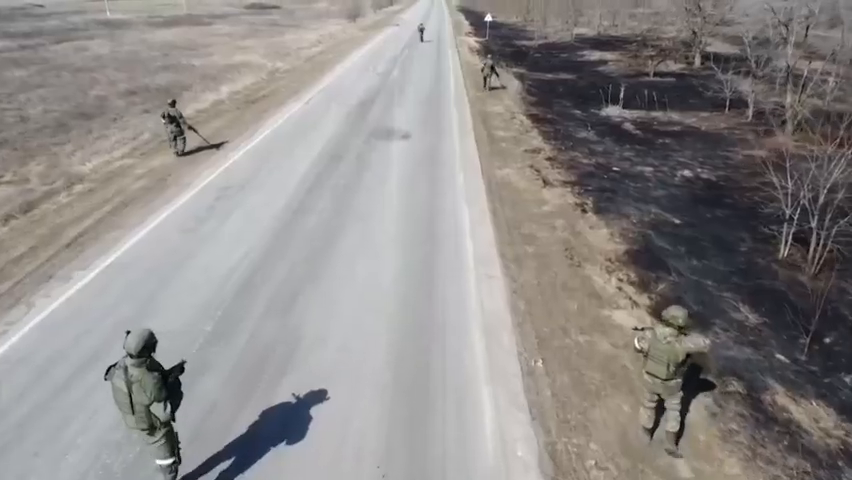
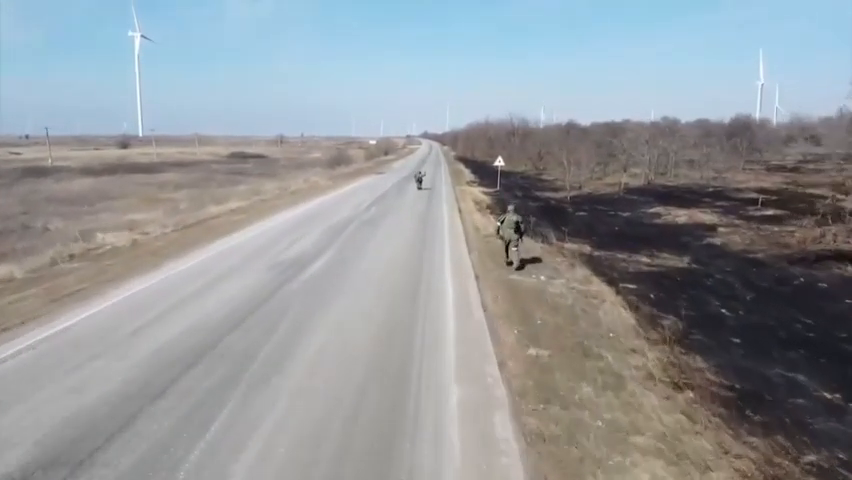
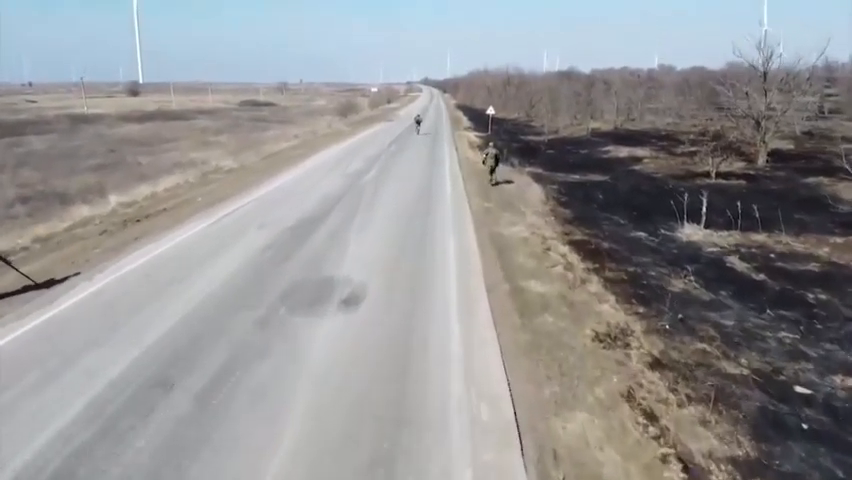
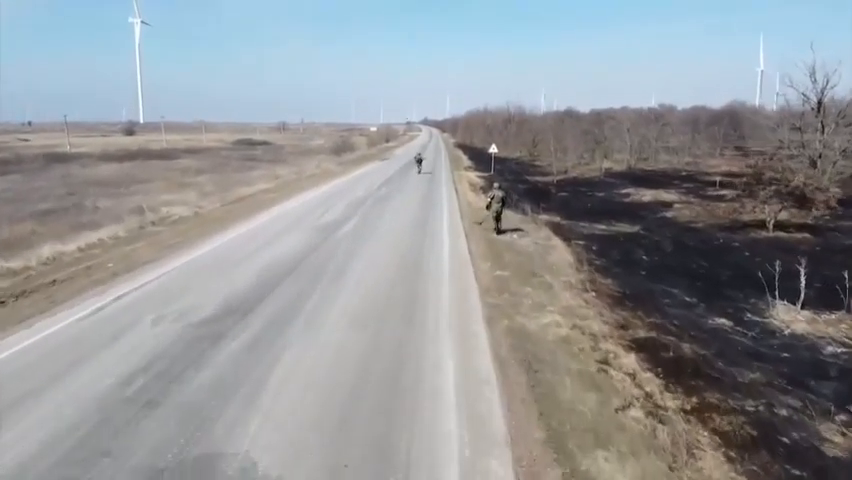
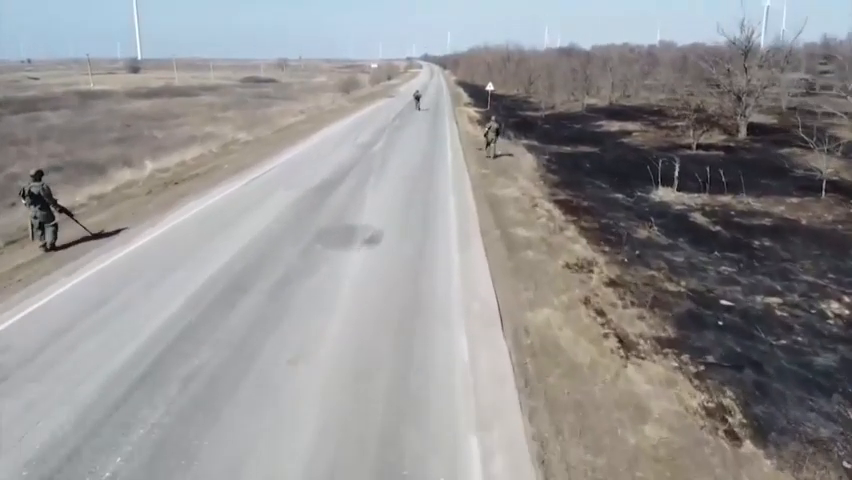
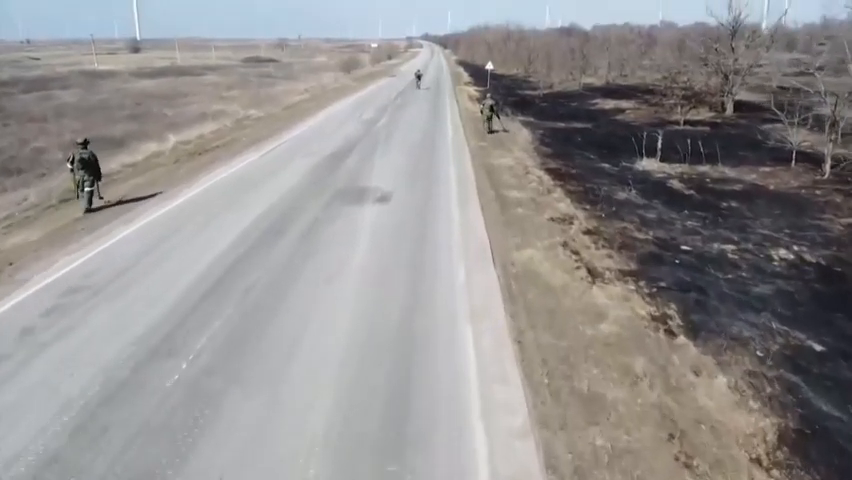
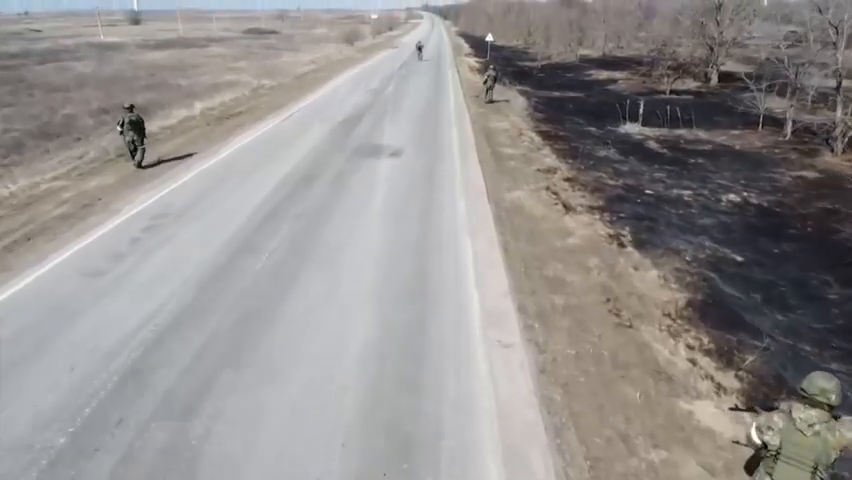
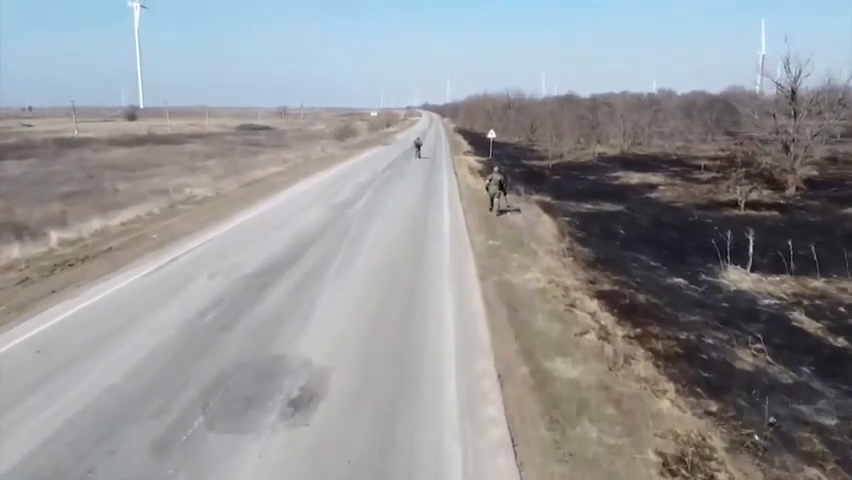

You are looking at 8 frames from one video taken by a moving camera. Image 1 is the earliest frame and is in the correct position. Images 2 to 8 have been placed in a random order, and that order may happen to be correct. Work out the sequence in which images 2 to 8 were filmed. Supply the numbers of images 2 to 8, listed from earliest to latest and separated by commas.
7, 6, 5, 3, 8, 4, 2
